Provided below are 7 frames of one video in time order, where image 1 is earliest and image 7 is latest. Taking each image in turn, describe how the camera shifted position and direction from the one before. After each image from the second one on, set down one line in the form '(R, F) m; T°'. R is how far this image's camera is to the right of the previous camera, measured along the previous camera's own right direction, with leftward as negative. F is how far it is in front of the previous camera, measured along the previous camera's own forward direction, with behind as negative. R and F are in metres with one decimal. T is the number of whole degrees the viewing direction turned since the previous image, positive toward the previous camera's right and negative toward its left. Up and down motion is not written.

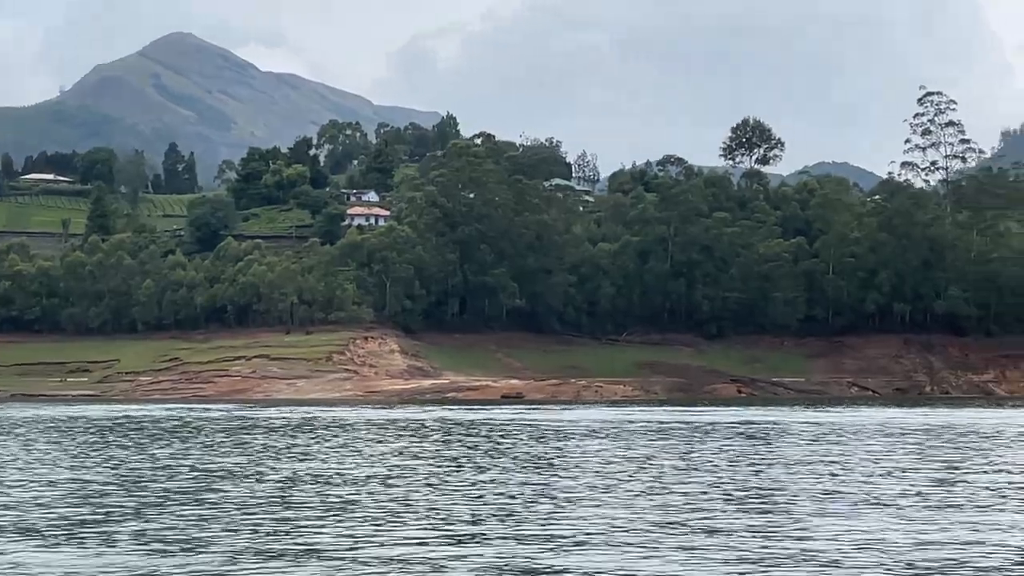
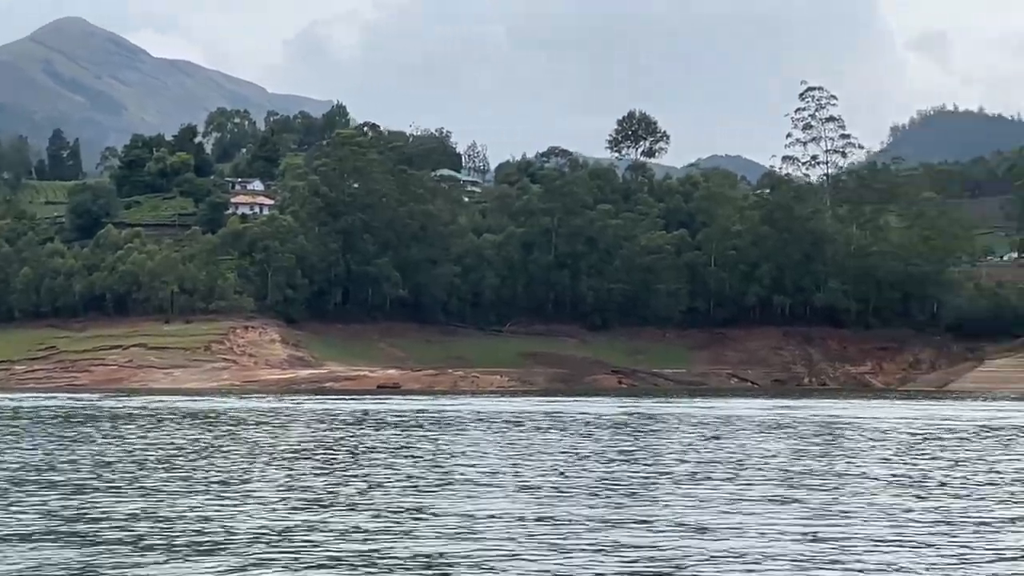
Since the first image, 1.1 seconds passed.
(+1.2, -0.3) m; +3°
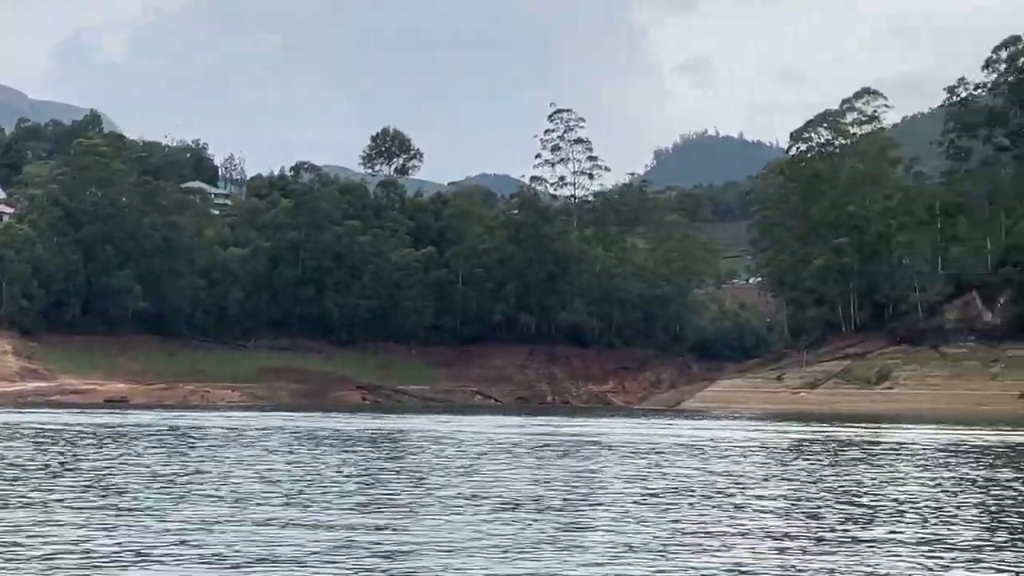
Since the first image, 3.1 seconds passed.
(+2.3, -0.4) m; +7°
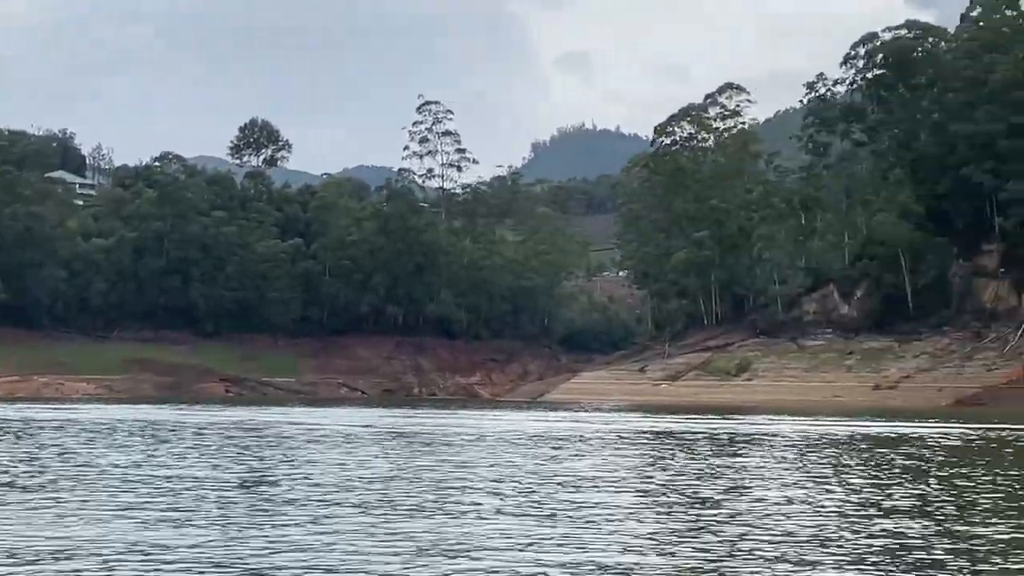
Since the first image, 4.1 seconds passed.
(+1.3, -0.1) m; +4°
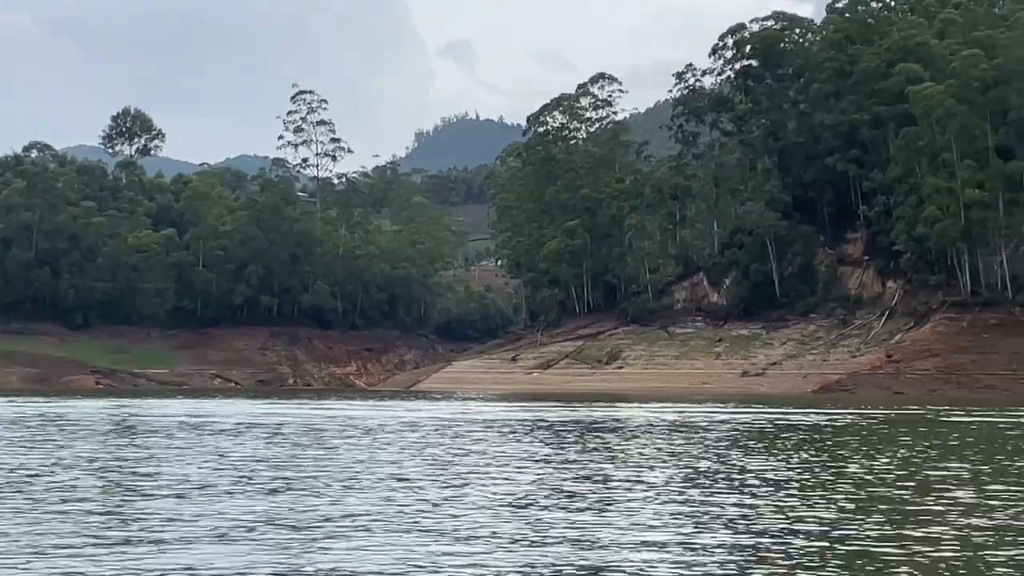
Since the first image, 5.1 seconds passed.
(+1.0, -0.2) m; +3°
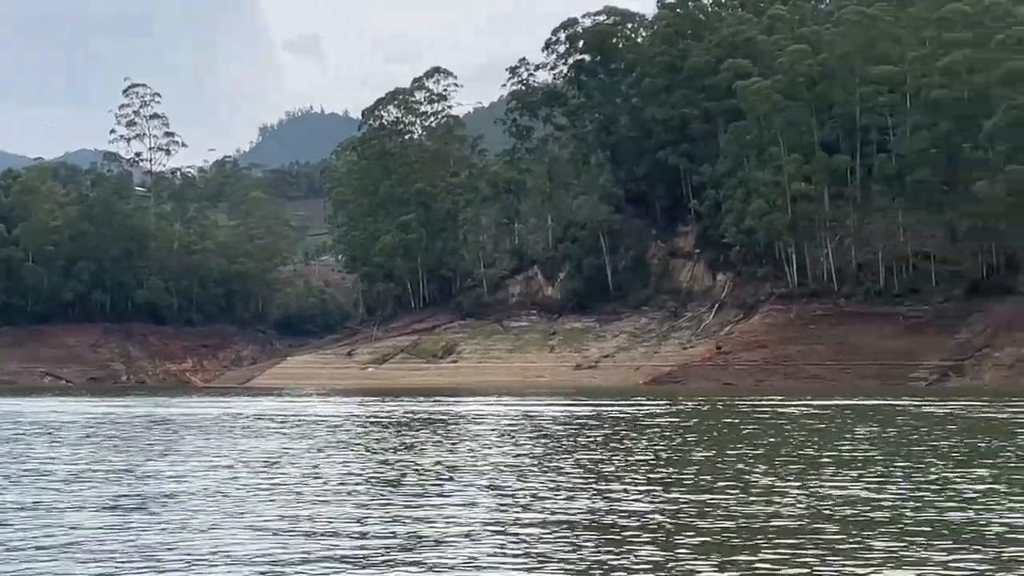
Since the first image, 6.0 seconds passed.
(+1.1, 0.0) m; +5°
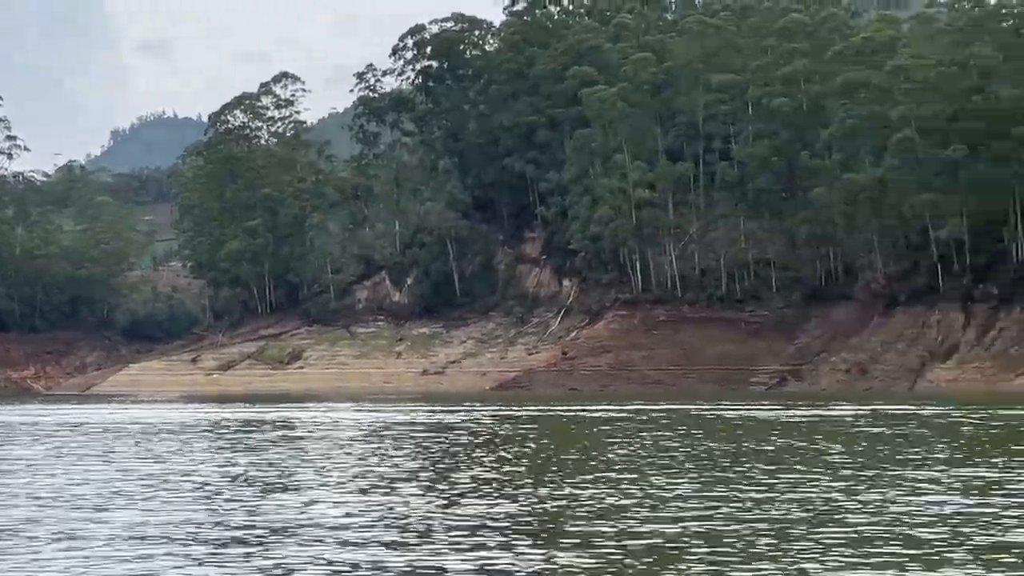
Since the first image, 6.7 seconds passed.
(+0.7, -0.1) m; +4°
